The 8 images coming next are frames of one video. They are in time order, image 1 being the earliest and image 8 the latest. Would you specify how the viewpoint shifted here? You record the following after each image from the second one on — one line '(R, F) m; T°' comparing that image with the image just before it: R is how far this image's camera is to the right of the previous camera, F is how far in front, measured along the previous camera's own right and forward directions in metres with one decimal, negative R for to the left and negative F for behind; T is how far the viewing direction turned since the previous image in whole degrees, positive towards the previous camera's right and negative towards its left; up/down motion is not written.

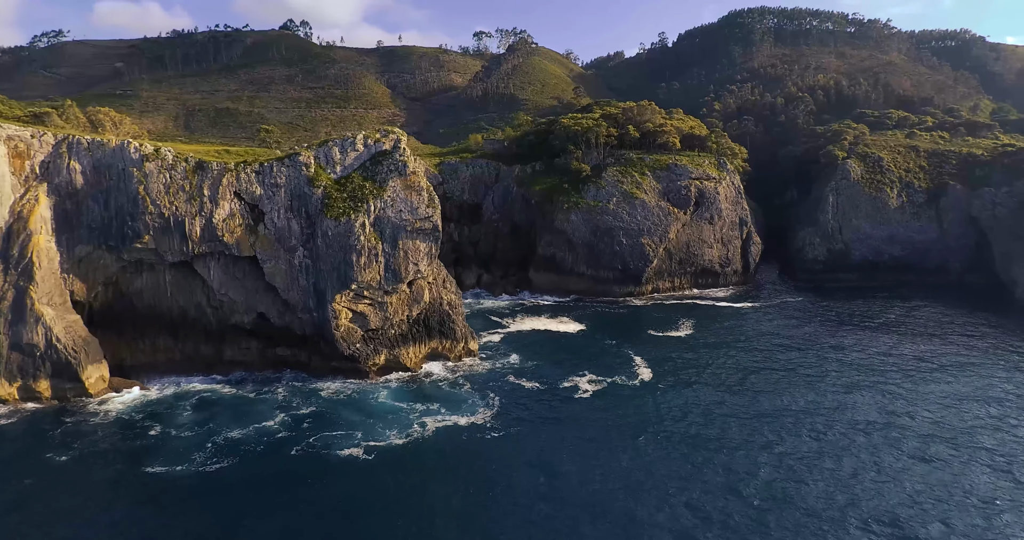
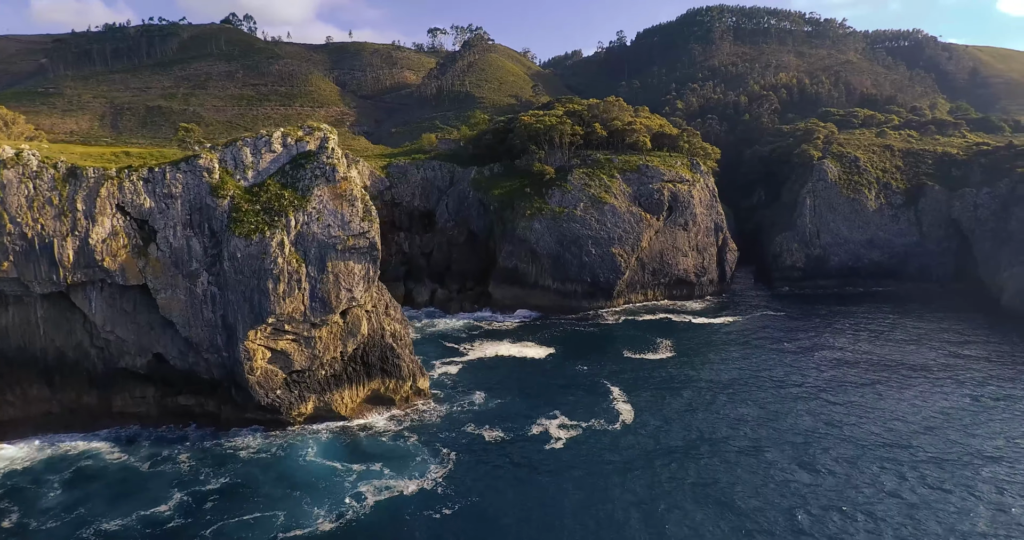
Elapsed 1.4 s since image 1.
(+0.4, +8.9) m; +4°
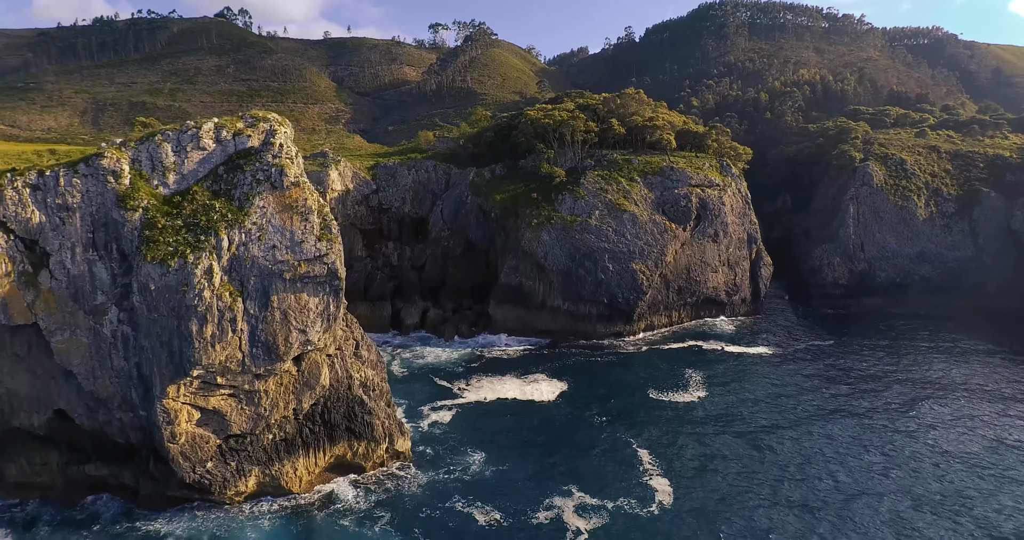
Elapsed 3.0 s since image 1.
(-0.1, +10.3) m; 0°
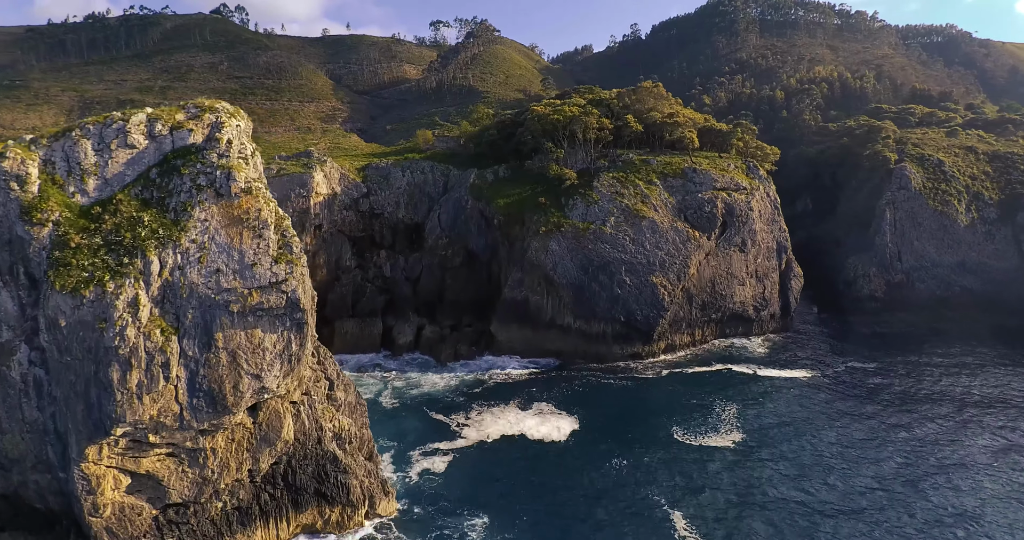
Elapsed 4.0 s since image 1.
(-0.3, +6.7) m; 0°
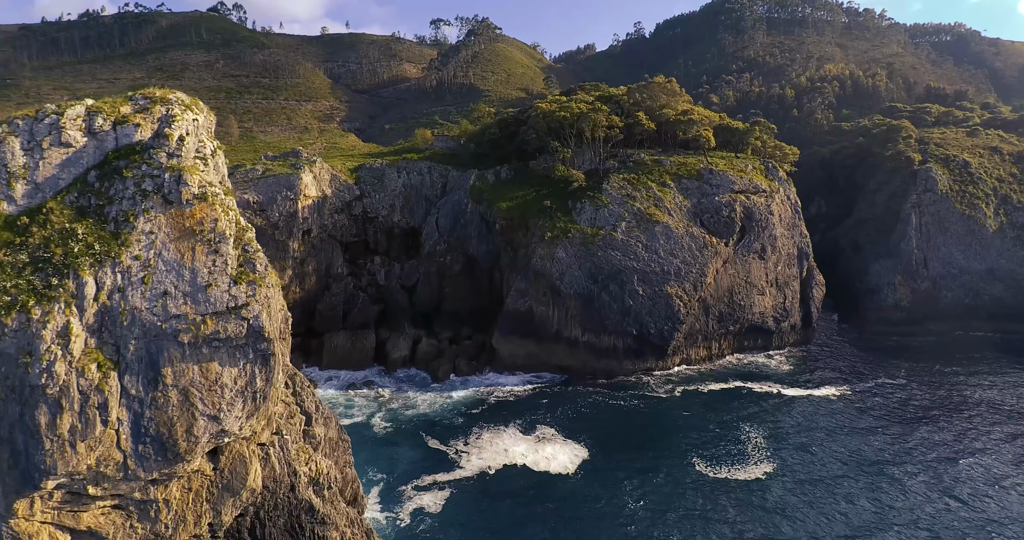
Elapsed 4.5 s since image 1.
(-0.2, +4.1) m; 0°
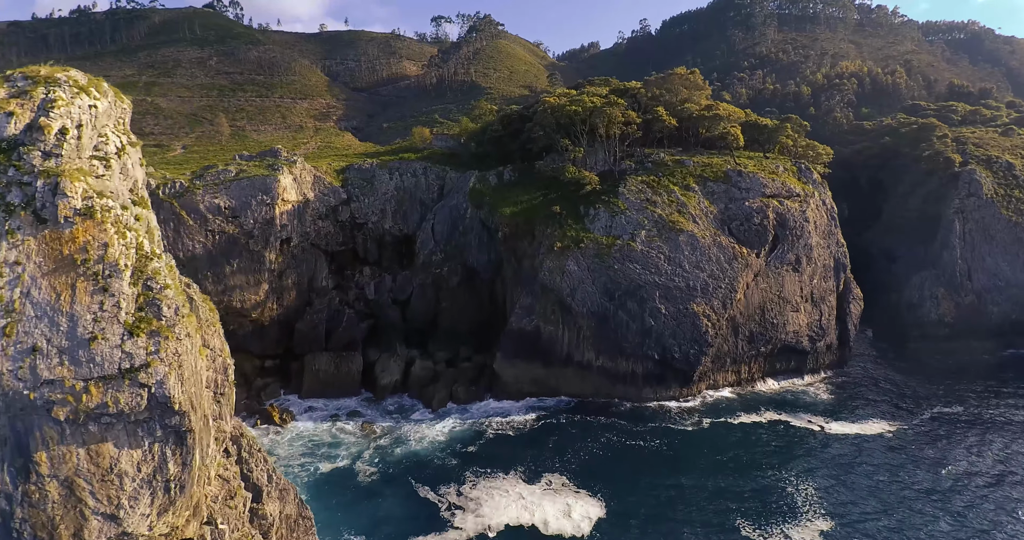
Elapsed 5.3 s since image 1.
(-0.2, +6.0) m; 0°
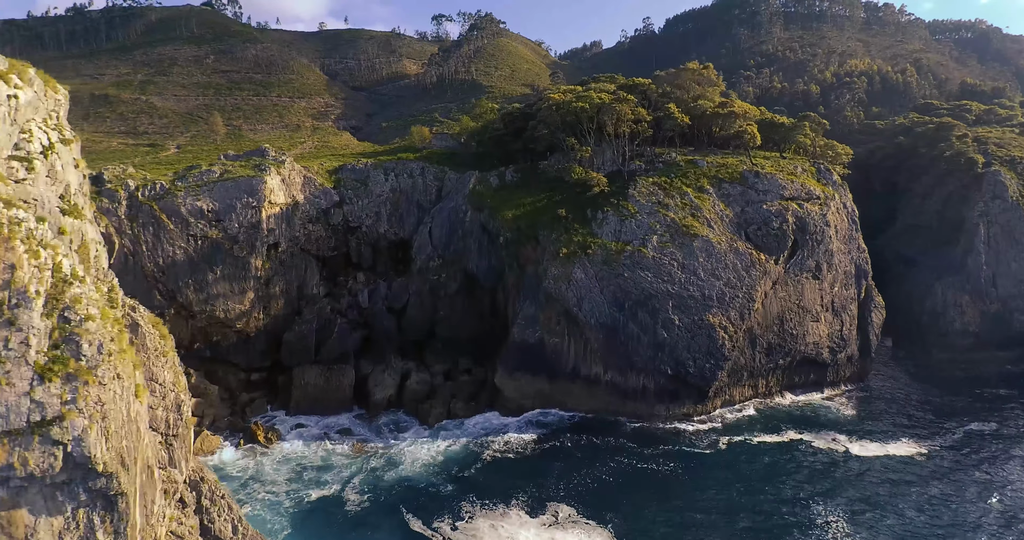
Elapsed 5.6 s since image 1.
(-0.1, +3.0) m; 0°
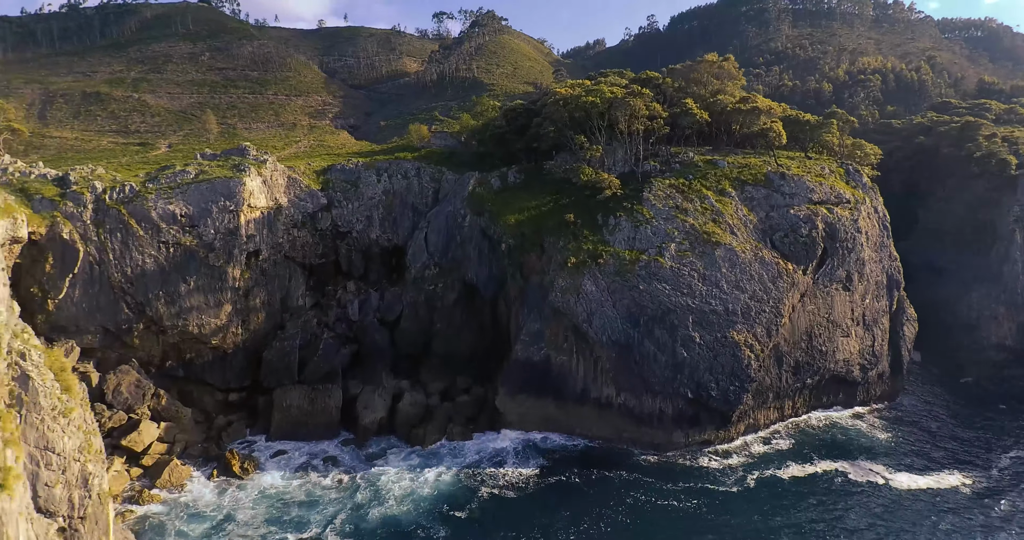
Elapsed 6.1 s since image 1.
(-0.1, +4.0) m; 0°
